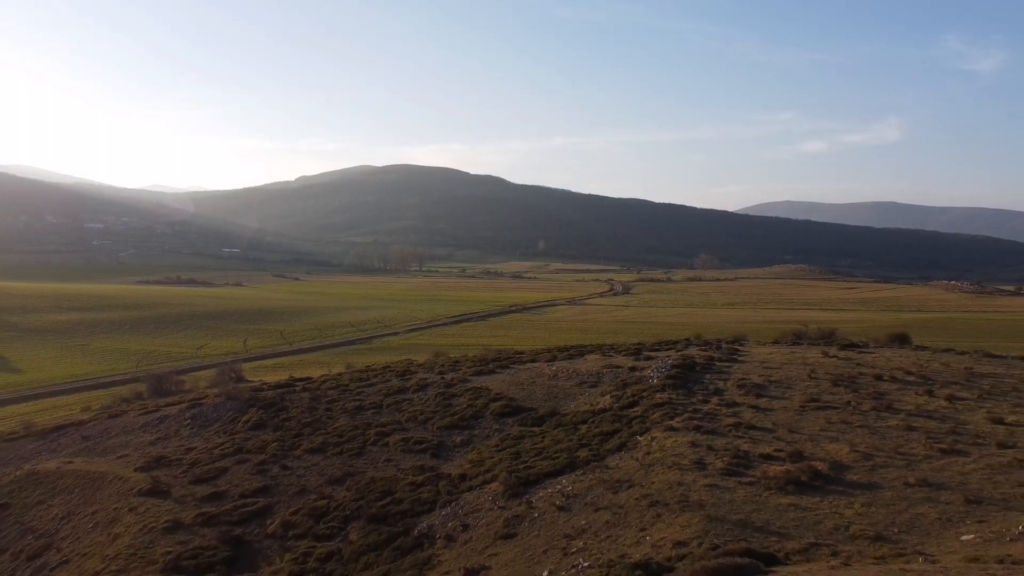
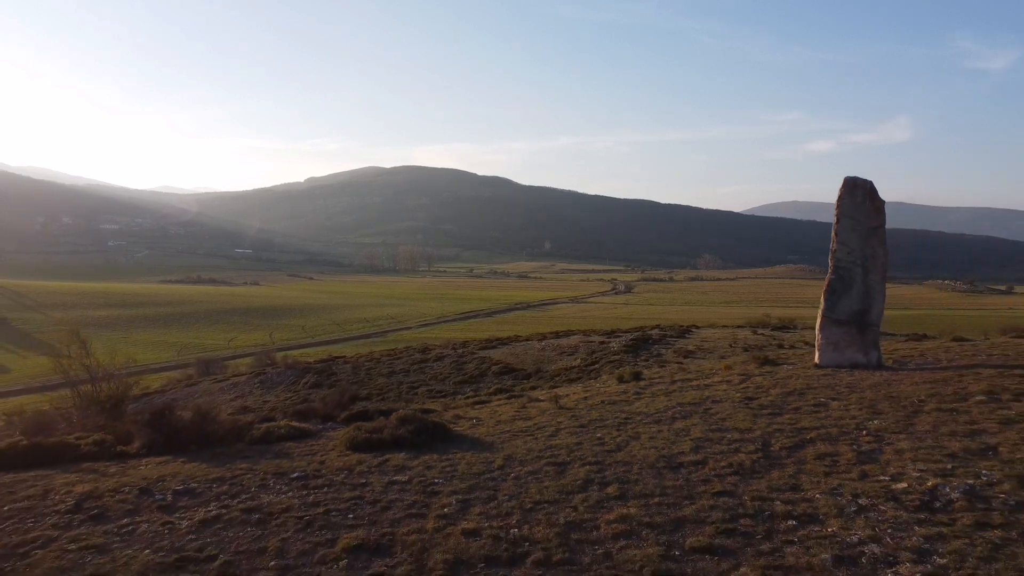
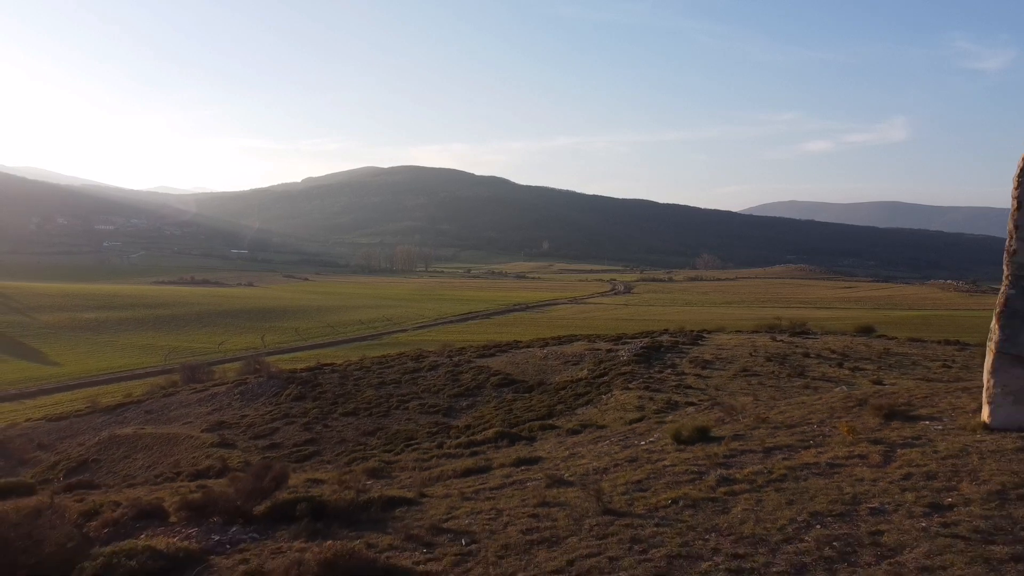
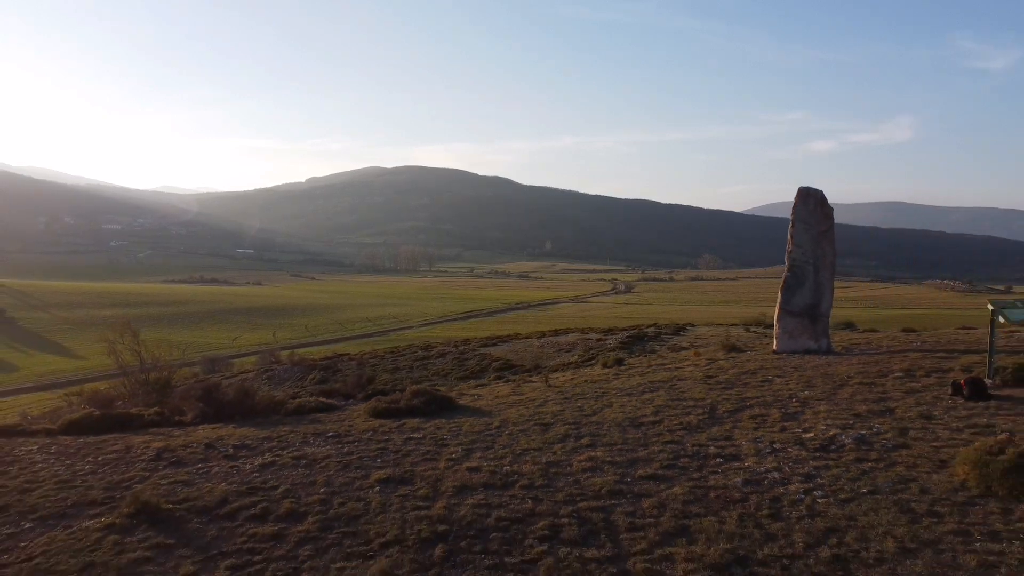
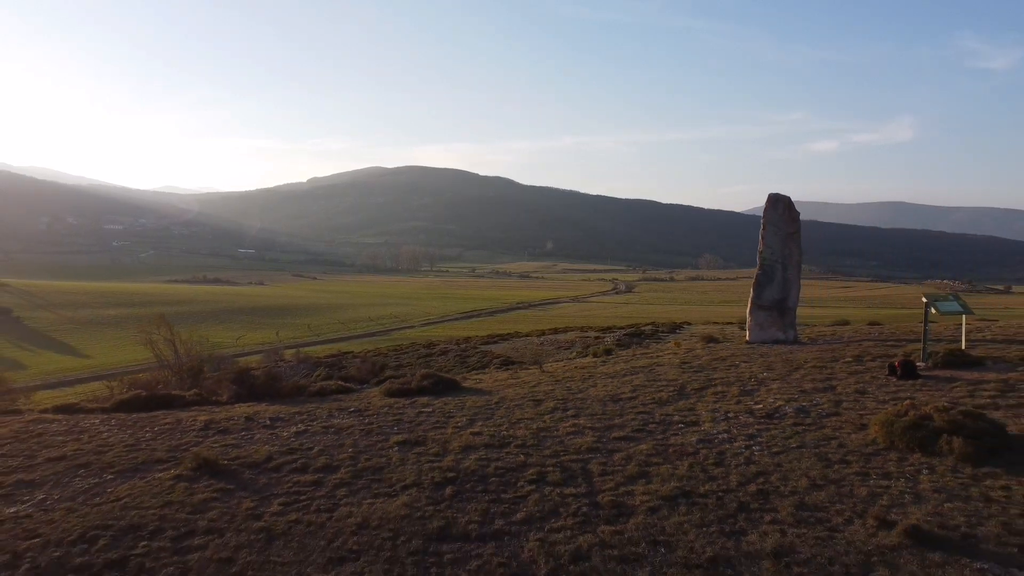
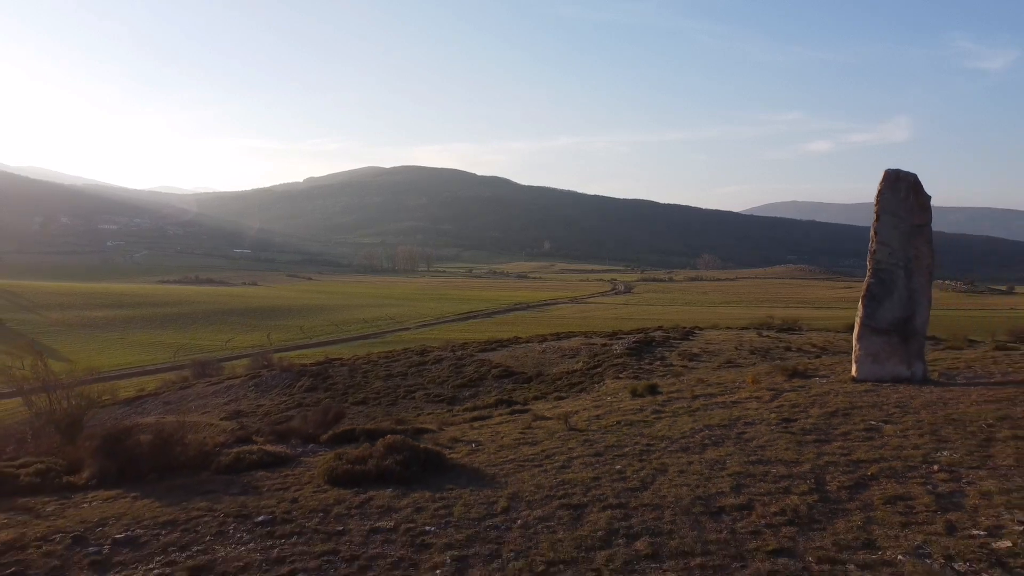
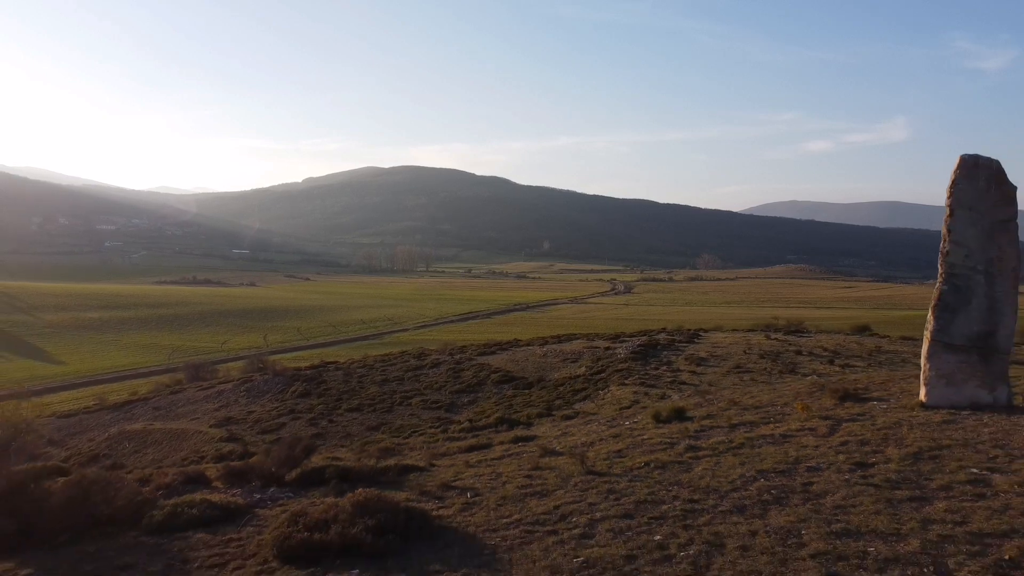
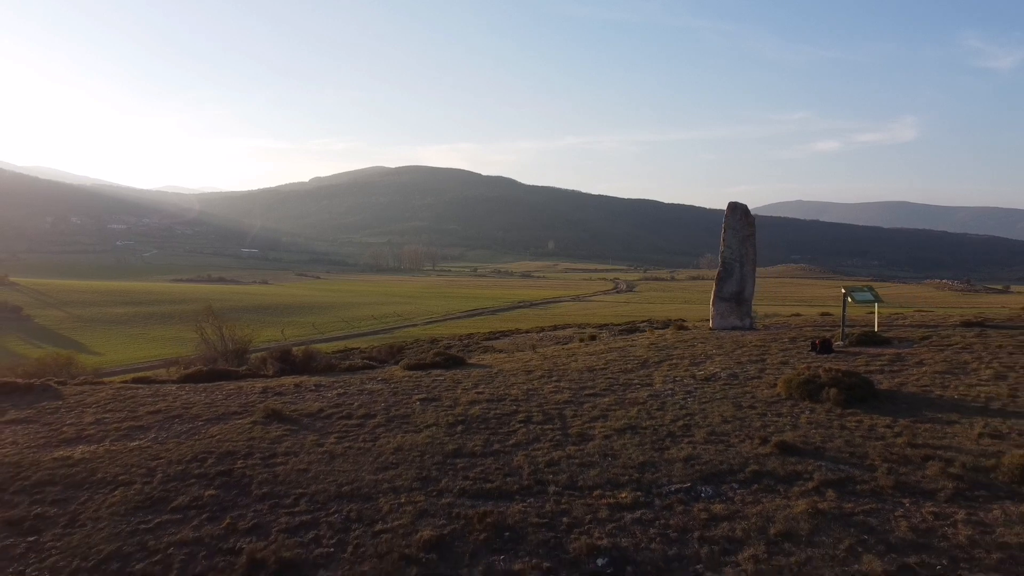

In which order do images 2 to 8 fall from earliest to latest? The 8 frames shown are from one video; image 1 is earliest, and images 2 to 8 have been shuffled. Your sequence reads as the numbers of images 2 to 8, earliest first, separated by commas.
3, 7, 6, 2, 4, 5, 8
